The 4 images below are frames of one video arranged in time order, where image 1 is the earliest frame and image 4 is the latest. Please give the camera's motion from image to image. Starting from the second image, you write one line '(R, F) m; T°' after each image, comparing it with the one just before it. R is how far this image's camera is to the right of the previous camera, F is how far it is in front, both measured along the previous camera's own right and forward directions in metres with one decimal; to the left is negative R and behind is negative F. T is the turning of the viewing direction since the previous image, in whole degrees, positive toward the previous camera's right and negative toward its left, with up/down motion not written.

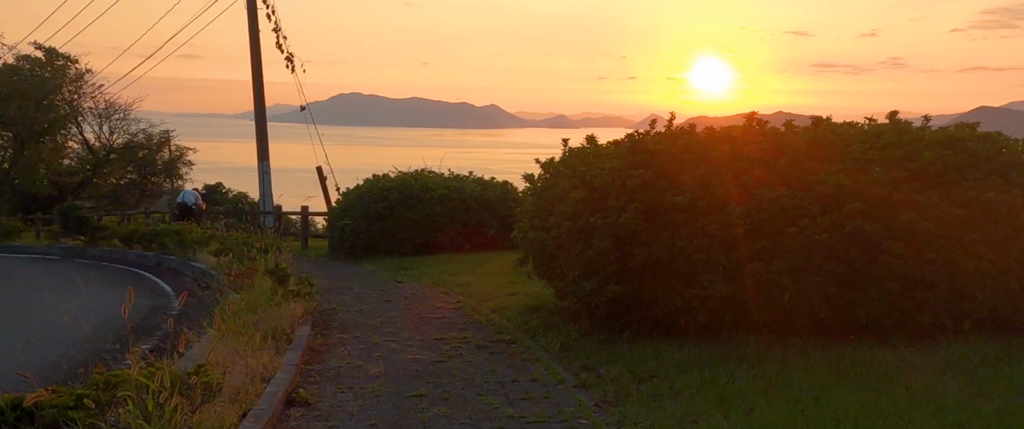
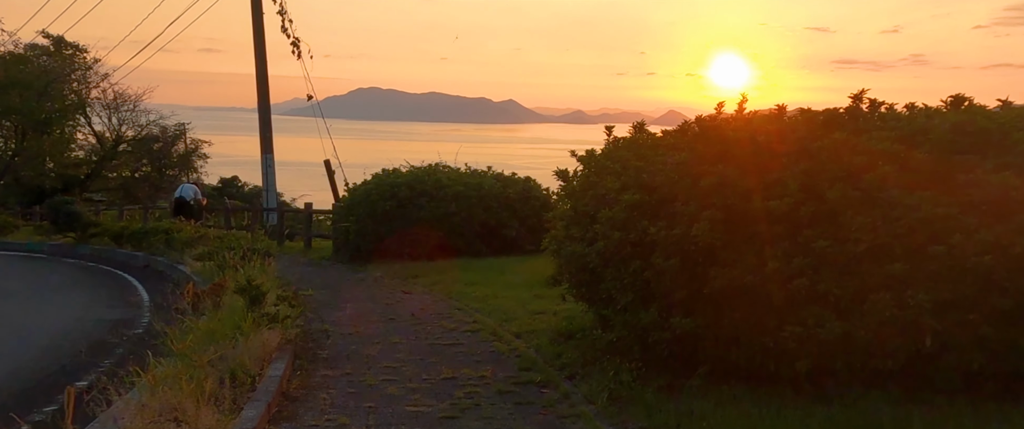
(-0.1, +2.0) m; -1°
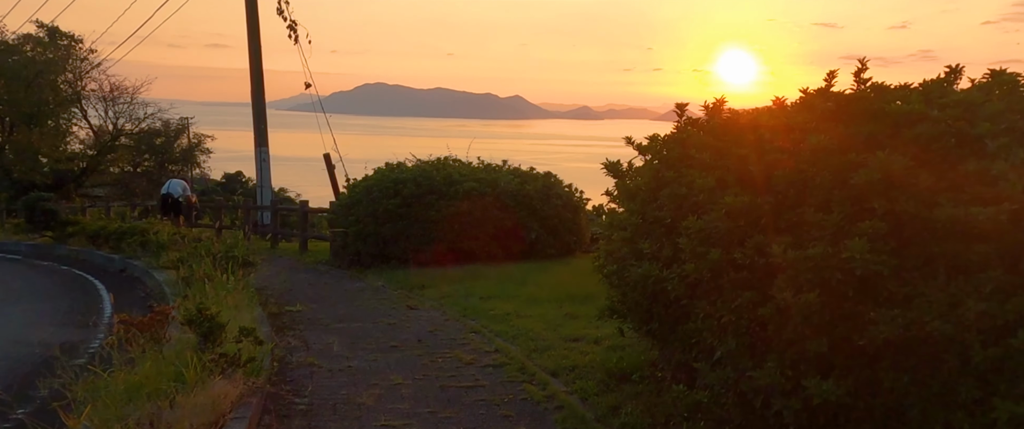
(-0.2, +2.1) m; 0°
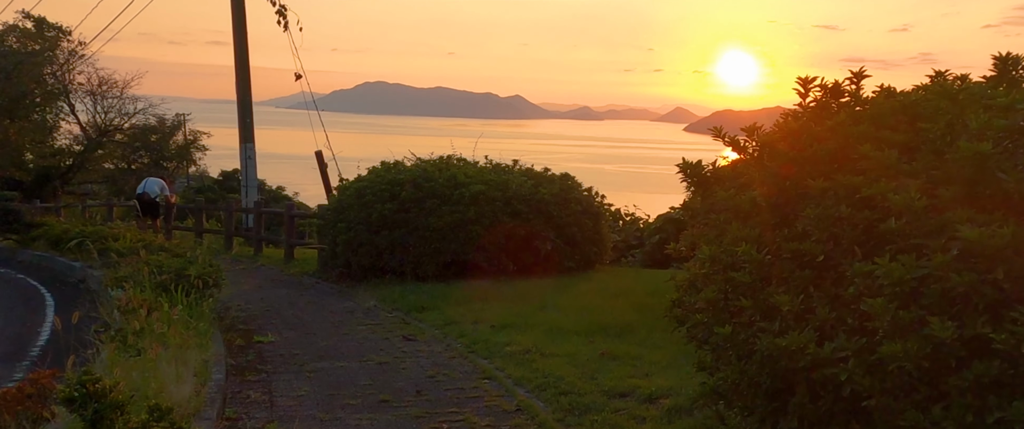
(-0.2, +2.0) m; 0°
